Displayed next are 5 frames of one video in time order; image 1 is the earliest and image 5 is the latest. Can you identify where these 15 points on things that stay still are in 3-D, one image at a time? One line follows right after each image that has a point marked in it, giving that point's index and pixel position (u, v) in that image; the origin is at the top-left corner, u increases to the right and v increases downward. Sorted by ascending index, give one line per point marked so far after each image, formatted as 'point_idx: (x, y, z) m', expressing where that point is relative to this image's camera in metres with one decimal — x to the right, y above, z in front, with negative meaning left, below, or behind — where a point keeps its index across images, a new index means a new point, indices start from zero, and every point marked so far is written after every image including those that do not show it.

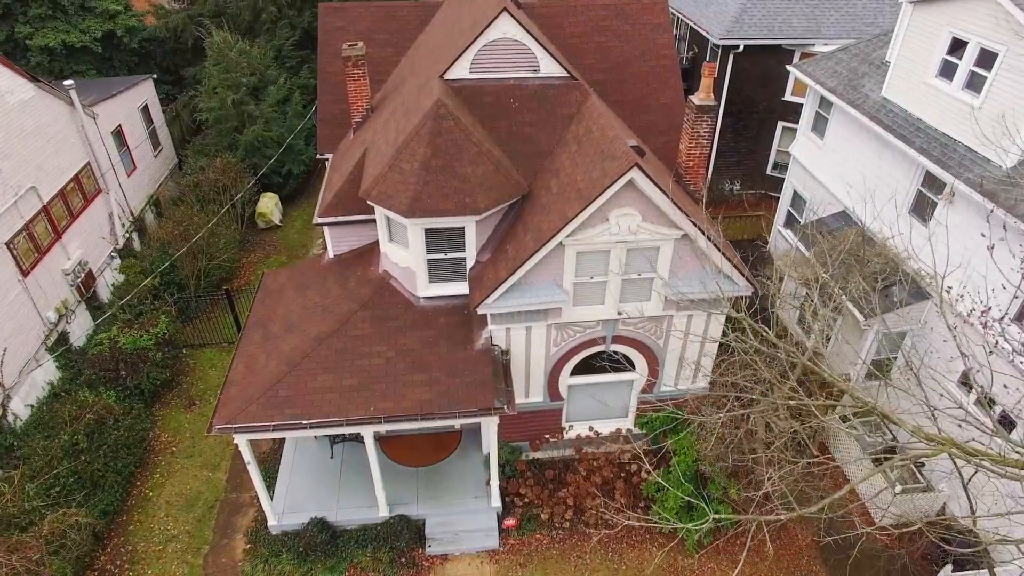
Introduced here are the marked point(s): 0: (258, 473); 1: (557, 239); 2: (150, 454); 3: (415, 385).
0: (-5.5, -4.0, +13.1) m
1: (+0.9, +1.0, +11.7) m
2: (-9.7, -4.5, +16.1) m
3: (-2.0, -2.0, +12.2) m
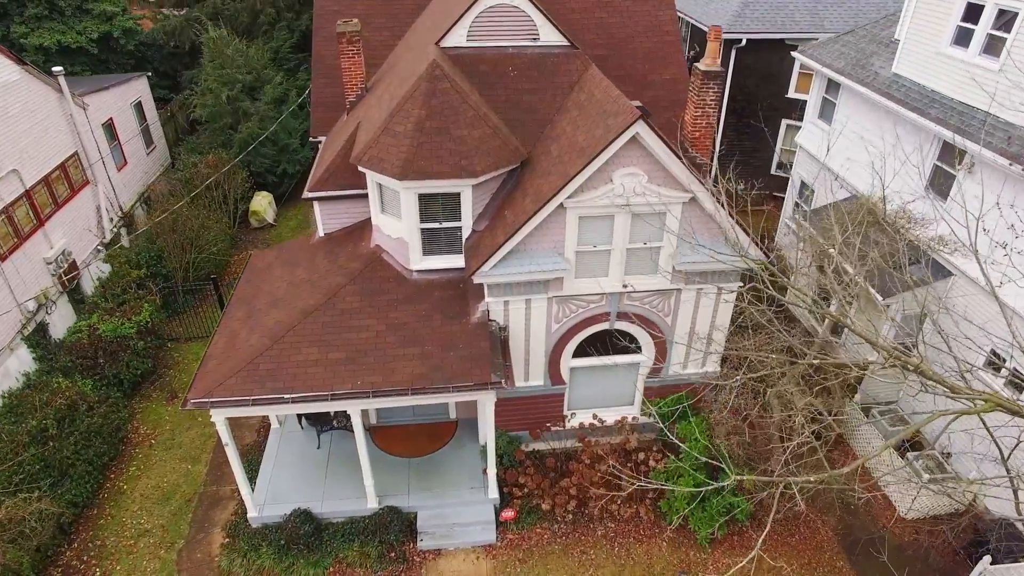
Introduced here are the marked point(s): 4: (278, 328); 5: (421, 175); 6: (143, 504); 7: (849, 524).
0: (-5.6, -3.4, +12.1) m
1: (+0.8, +1.6, +11.0) m
2: (-9.7, -4.0, +15.1) m
3: (-2.0, -1.3, +11.4) m
4: (-4.6, -0.8, +11.8) m
5: (-1.7, +2.1, +11.4) m
6: (-8.5, -5.0, +13.8) m
7: (+7.3, -5.2, +13.1) m
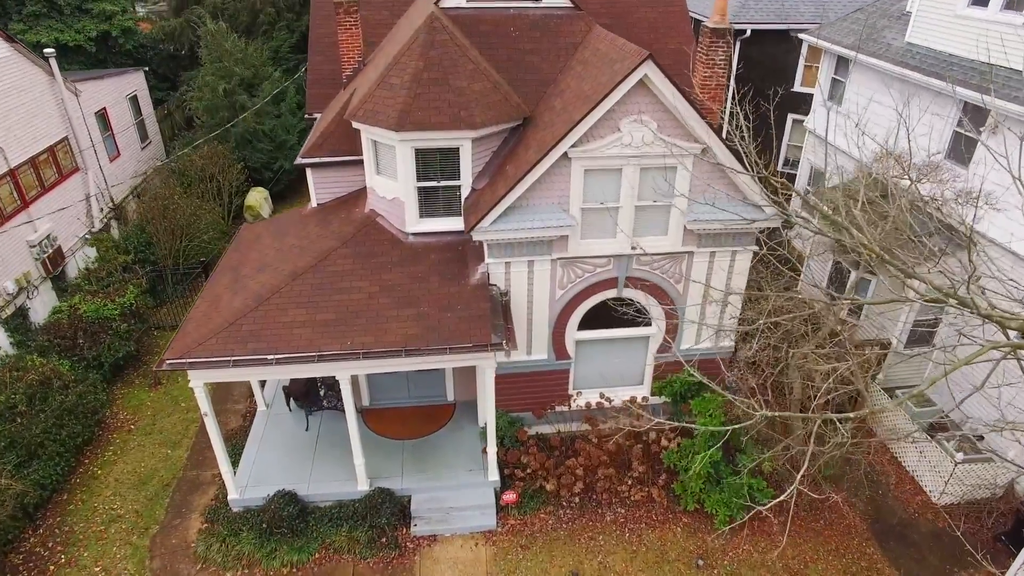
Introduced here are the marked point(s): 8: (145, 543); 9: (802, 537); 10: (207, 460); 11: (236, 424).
0: (-5.5, -2.7, +11.3) m
1: (+0.9, +2.4, +10.3) m
2: (-9.7, -3.4, +14.2) m
3: (-2.0, -0.6, +10.6) m
4: (-4.6, 0.0, +11.0) m
5: (-1.7, +2.9, +10.8) m
6: (-8.5, -4.3, +12.8) m
7: (+7.4, -4.5, +12.1) m
8: (-7.1, -5.0, +11.7) m
9: (+5.6, -4.8, +11.6) m
10: (-6.9, -3.9, +13.6) m
11: (-6.6, -3.3, +14.5) m
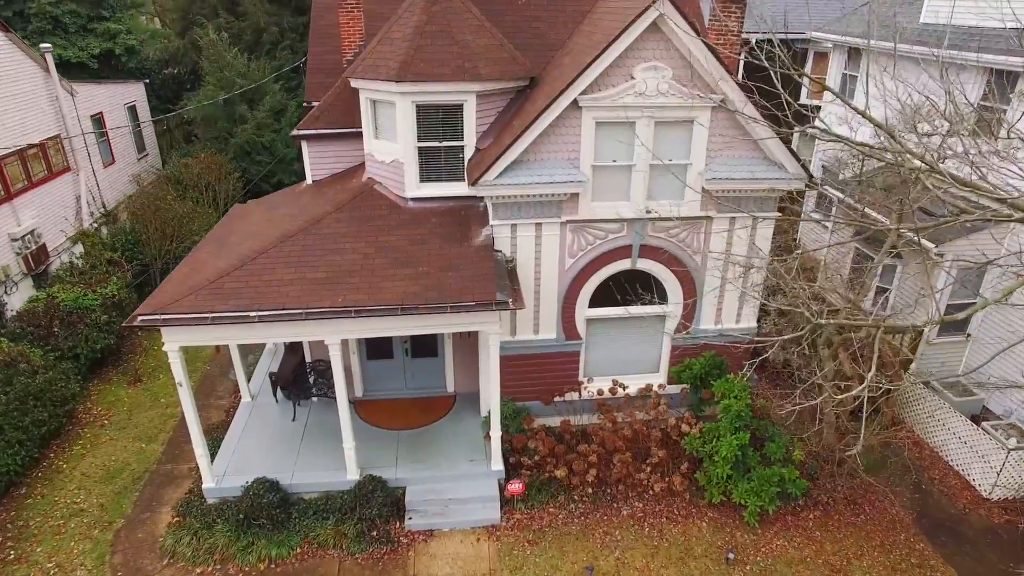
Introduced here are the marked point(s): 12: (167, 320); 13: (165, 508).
0: (-5.4, -2.0, +10.2) m
1: (+1.0, +3.1, +9.7) m
2: (-9.6, -3.0, +13.1) m
3: (-1.8, +0.1, +9.7) m
4: (-4.4, +0.6, +10.2) m
5: (-1.6, +3.6, +10.2) m
6: (-8.3, -3.8, +11.6) m
7: (+7.5, -3.9, +10.9) m
8: (-7.0, -4.3, +10.4) m
9: (+5.7, -4.2, +10.4) m
10: (-6.8, -3.4, +12.4) m
11: (-6.5, -2.9, +13.3) m
12: (-5.1, -0.5, +8.9) m
13: (-6.4, -4.0, +11.0) m
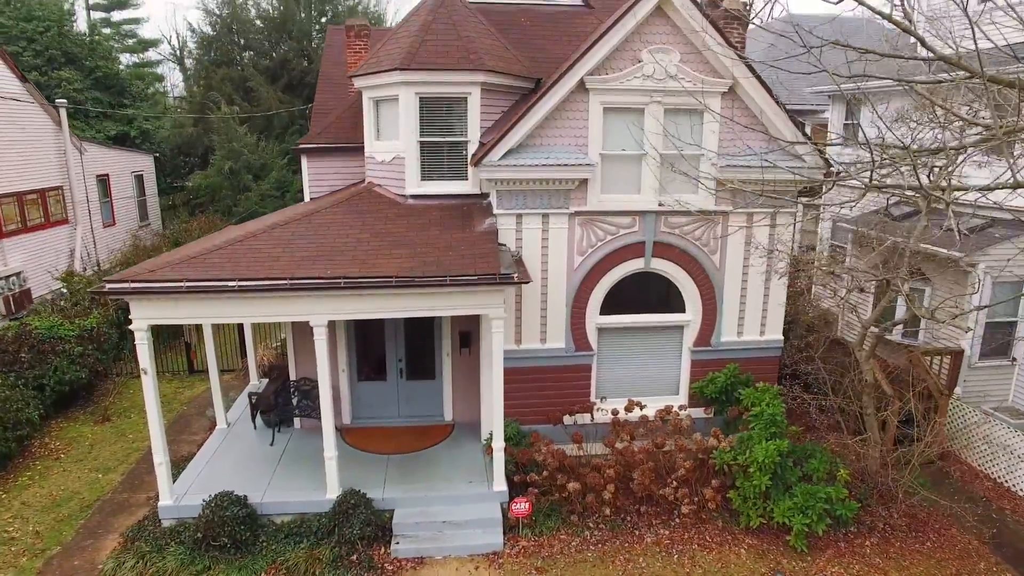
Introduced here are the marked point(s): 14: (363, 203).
0: (-5.3, -1.8, +9.0) m
1: (+1.1, +3.4, +9.5) m
2: (-9.5, -3.3, +11.6) m
3: (-1.8, +0.4, +9.0) m
4: (-4.4, +0.8, +9.5) m
5: (-1.5, +3.7, +10.1) m
6: (-8.3, -3.8, +10.1) m
7: (+7.6, -3.8, +9.4) m
8: (-6.9, -4.1, +8.8) m
9: (+5.8, -4.0, +8.8) m
10: (-6.7, -3.6, +10.9) m
11: (-6.5, -3.2, +11.9) m
12: (-5.1, 0.0, +8.1) m
13: (-6.3, -3.9, +9.4) m
14: (-2.7, +1.5, +10.5) m
